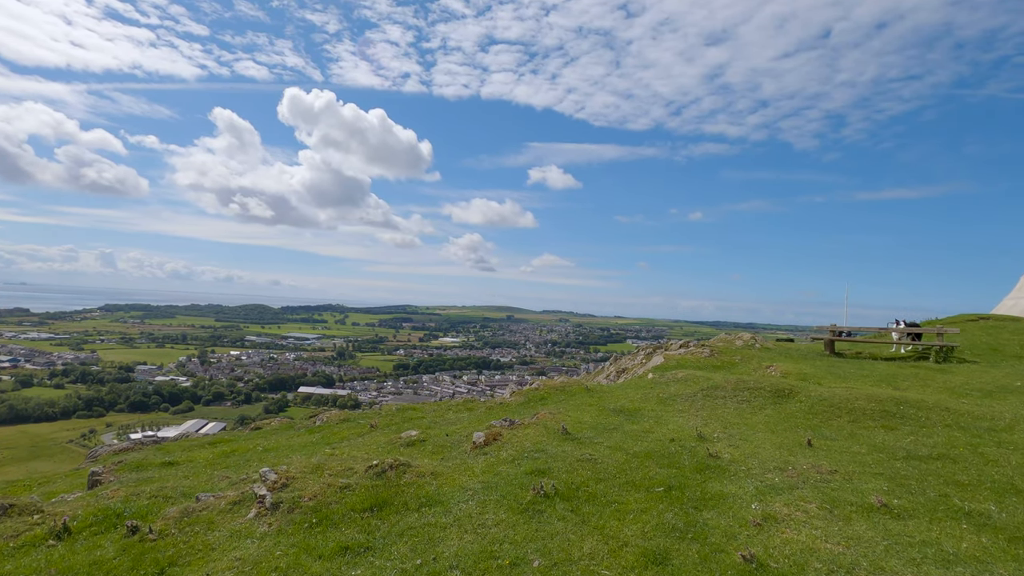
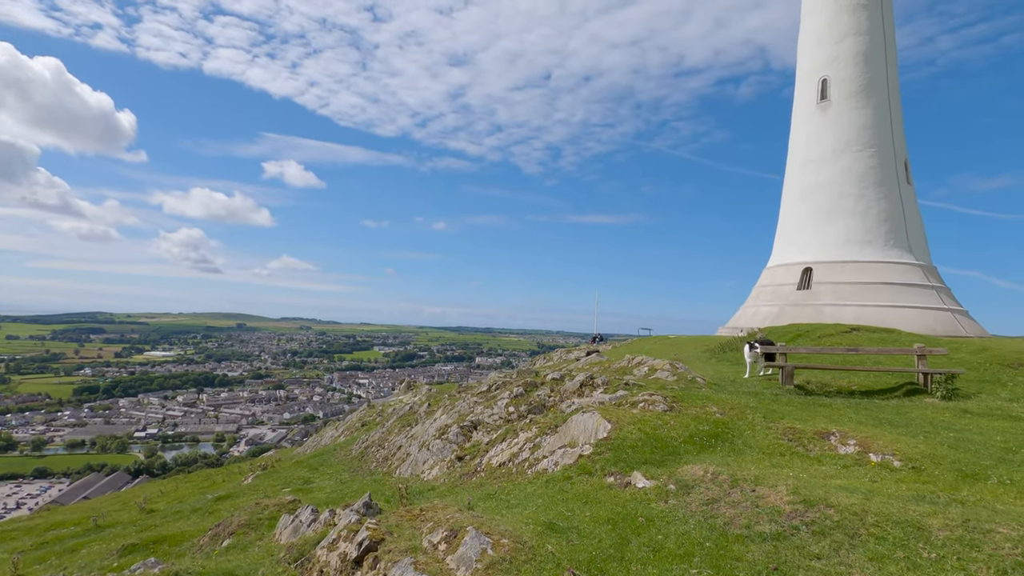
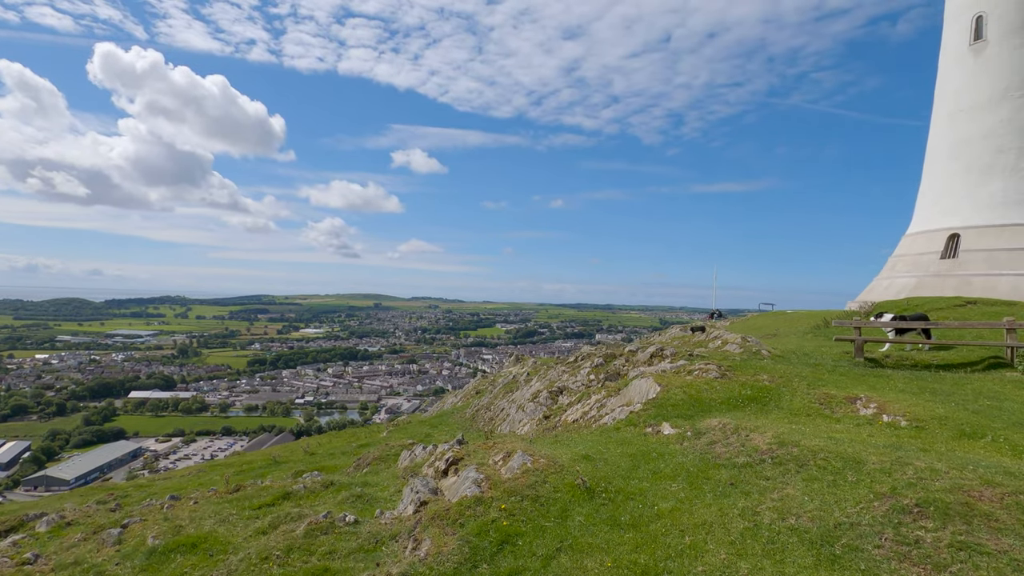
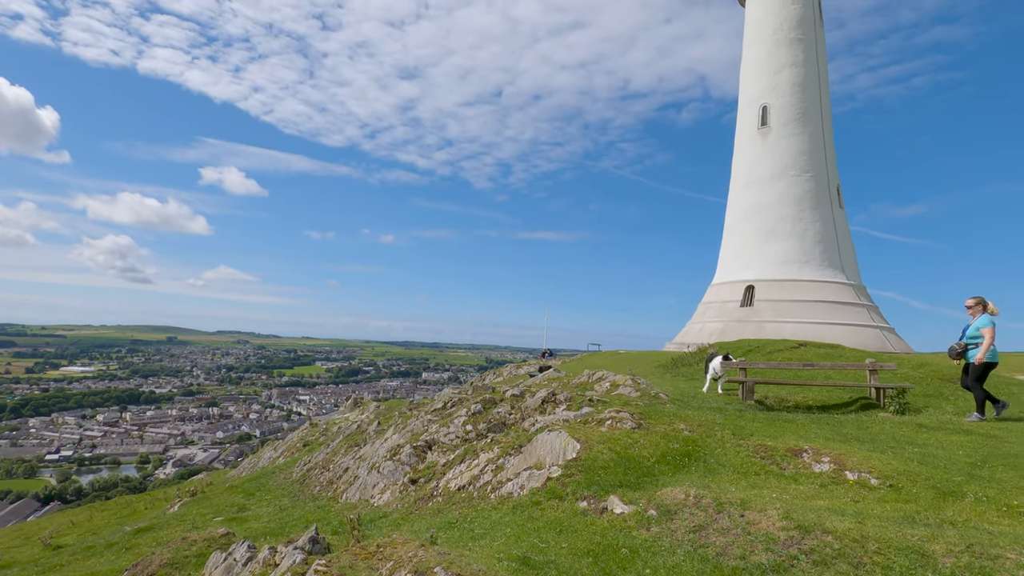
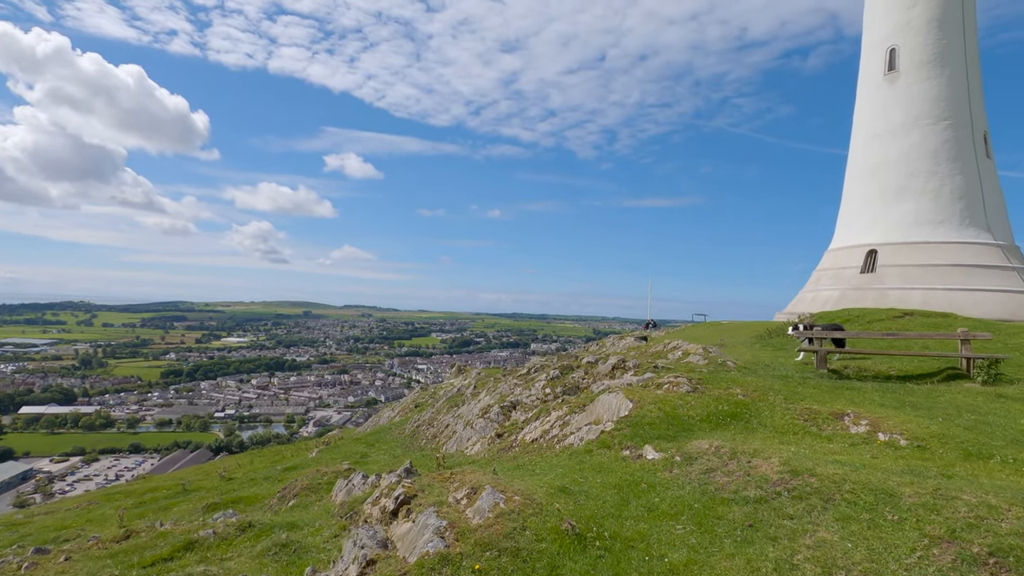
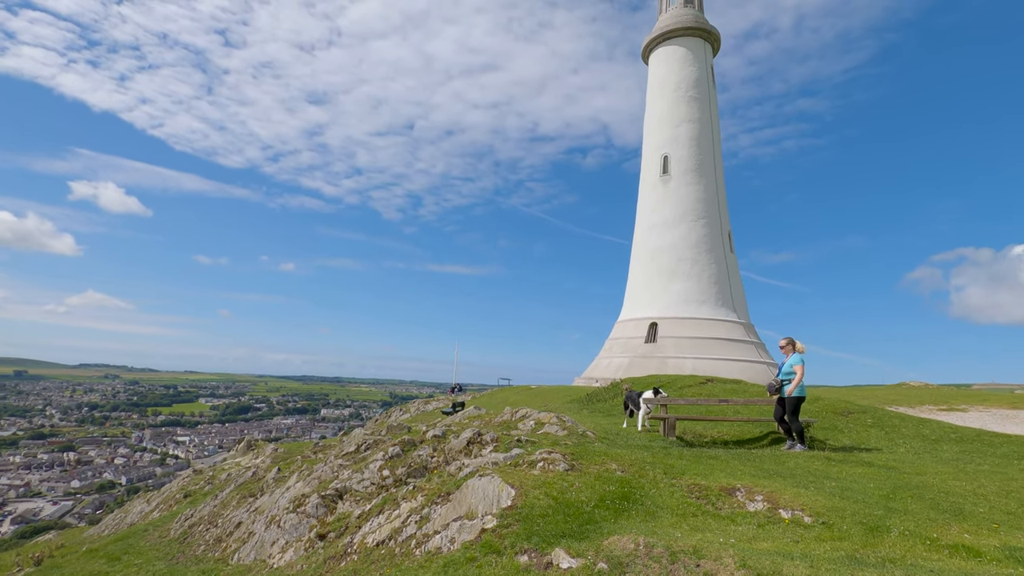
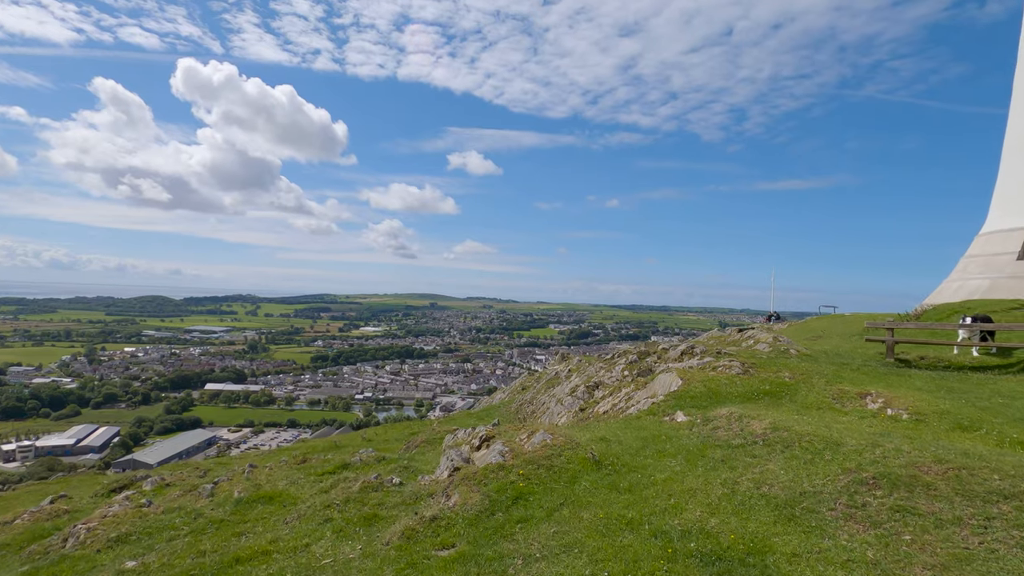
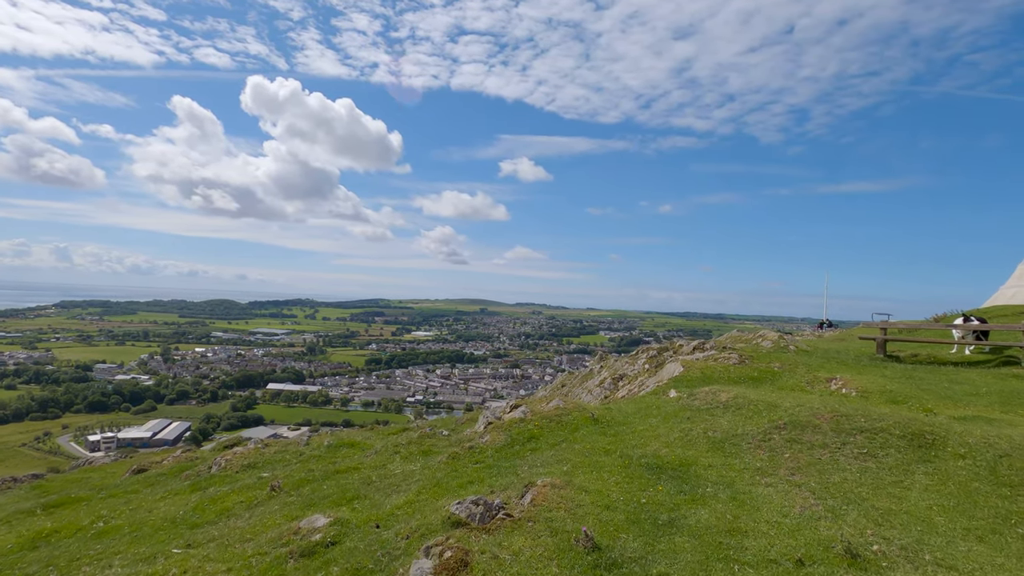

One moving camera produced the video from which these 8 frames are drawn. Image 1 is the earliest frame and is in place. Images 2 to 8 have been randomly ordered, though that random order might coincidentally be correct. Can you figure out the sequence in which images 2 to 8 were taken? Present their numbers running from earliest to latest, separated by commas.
8, 7, 3, 5, 2, 4, 6
